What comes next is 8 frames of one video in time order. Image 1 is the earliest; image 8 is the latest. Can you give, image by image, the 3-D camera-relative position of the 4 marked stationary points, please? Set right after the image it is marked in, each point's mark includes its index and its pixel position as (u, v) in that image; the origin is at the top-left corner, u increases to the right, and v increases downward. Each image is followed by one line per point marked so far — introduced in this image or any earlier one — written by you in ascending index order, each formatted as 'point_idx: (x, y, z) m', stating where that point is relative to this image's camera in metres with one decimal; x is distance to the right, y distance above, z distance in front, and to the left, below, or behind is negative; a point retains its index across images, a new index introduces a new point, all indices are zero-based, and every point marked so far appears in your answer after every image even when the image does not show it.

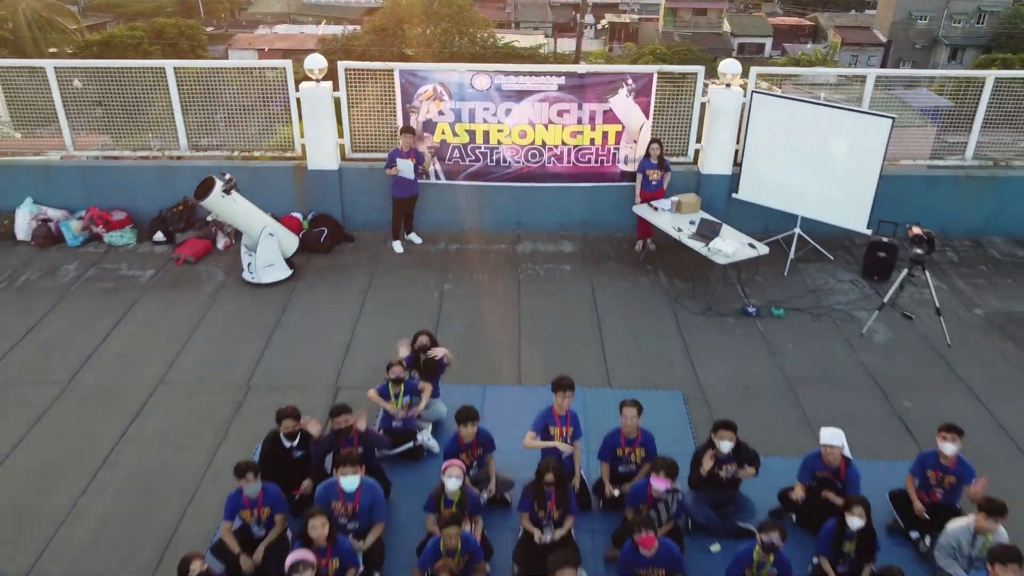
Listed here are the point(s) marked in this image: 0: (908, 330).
0: (+3.3, -0.3, +6.7) m
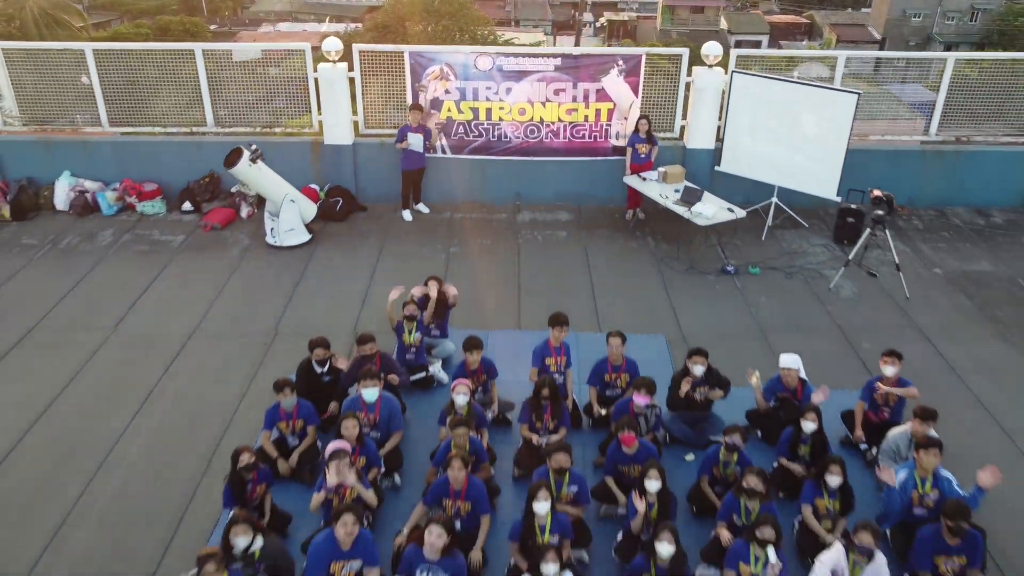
0: (+3.3, 0.0, +7.4) m
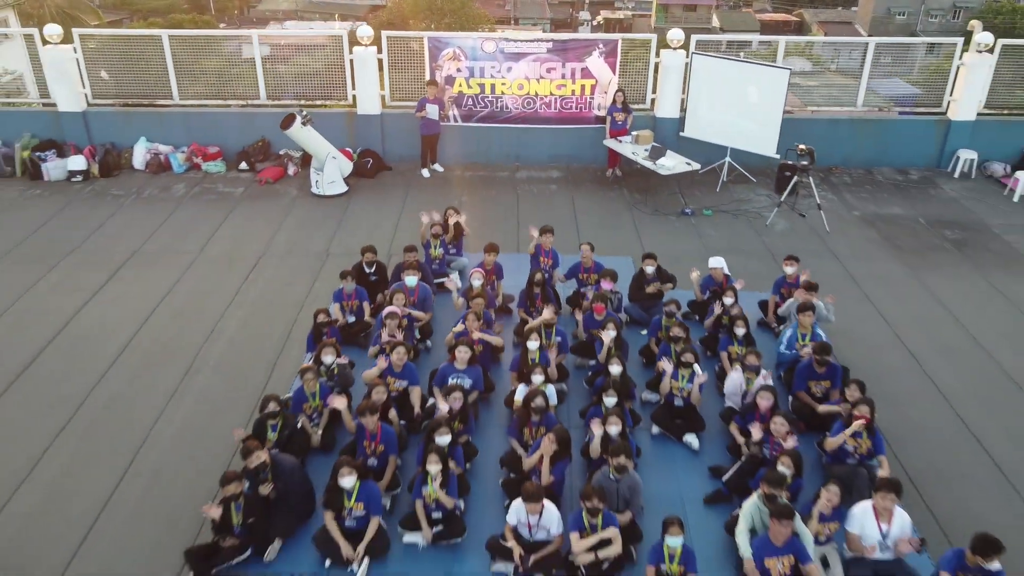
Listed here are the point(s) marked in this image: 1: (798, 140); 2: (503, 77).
0: (+3.3, +0.7, +9.2) m
1: (+3.8, +2.0, +10.7) m
2: (-0.1, +2.7, +10.3) m
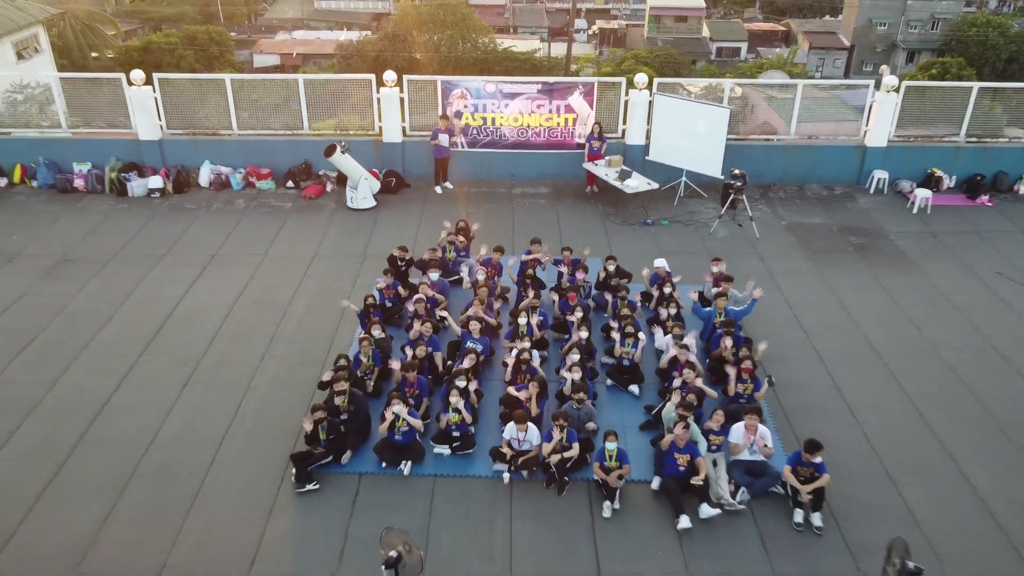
0: (+3.2, +0.8, +11.6) m
1: (+3.7, +2.0, +13.1) m
2: (-0.2, +2.8, +12.7) m
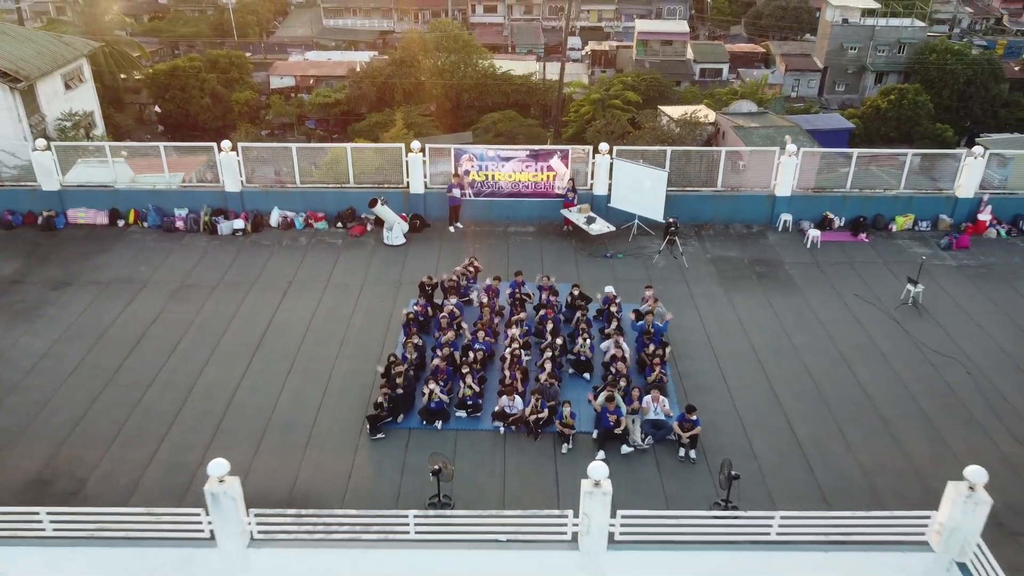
0: (+3.1, +0.5, +15.7) m
1: (+3.6, +1.7, +17.2) m
2: (-0.3, +2.4, +16.8) m
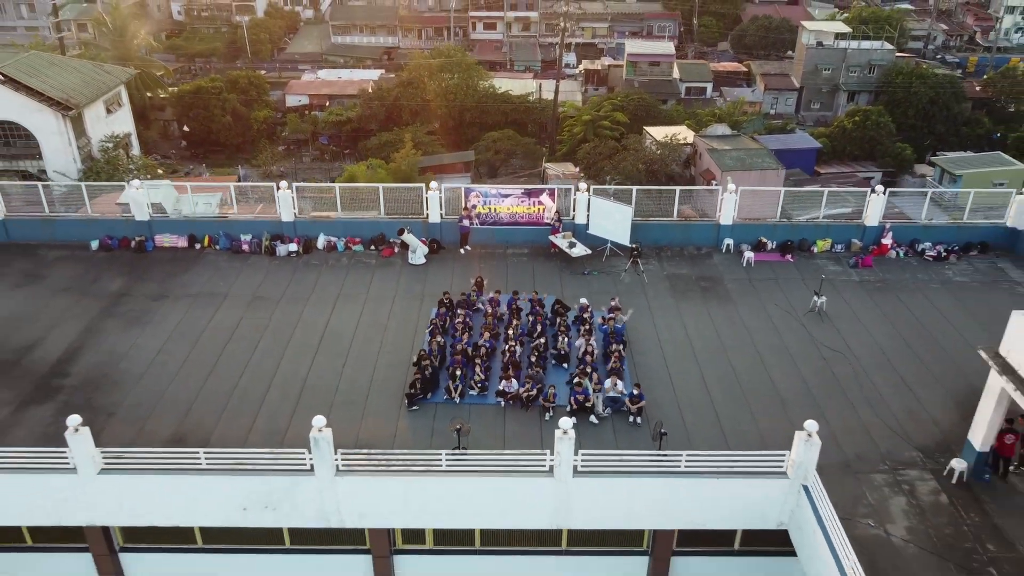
0: (+3.1, +0.2, +20.1) m
1: (+3.6, +1.5, +21.5) m
2: (-0.3, +2.2, +21.1) m
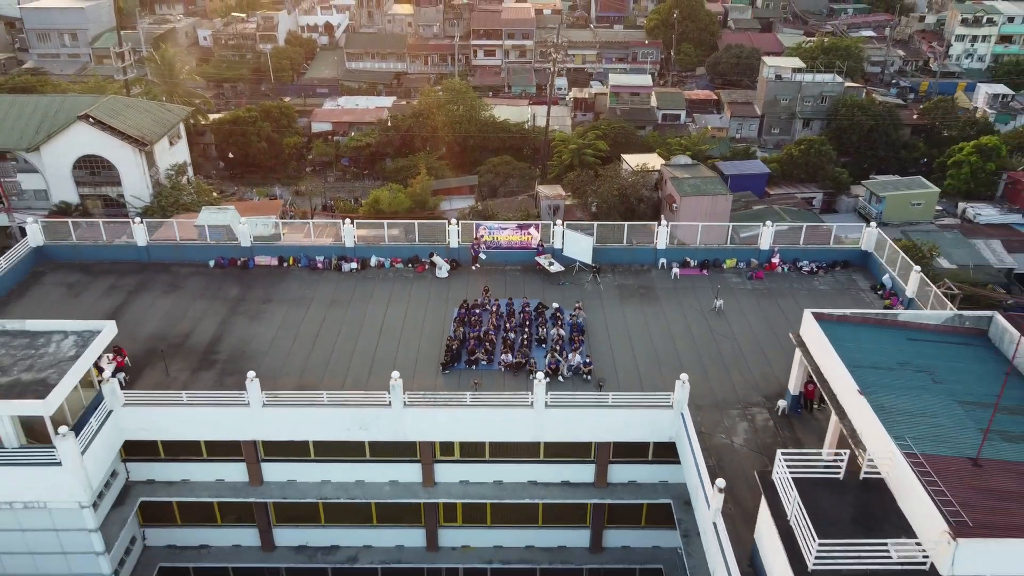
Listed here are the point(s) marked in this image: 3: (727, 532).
0: (+3.0, 0.0, +28.7) m
1: (+3.4, +1.2, +30.2) m
2: (-0.4, +2.0, +29.8) m
3: (+4.8, -5.5, +18.1) m
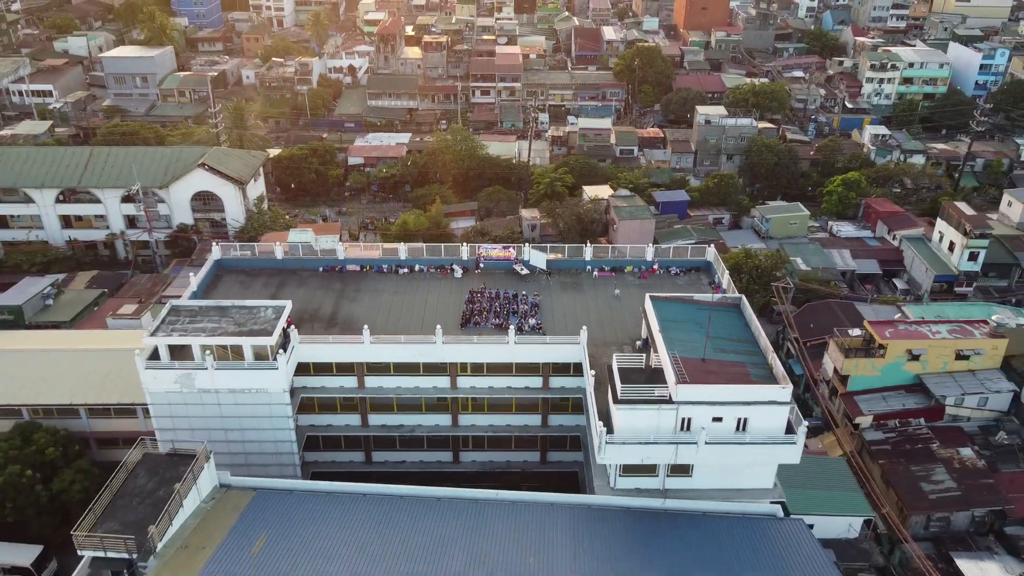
0: (+2.2, +0.3, +49.2) m
1: (+2.6, +1.5, +50.7) m
2: (-1.2, +2.2, +50.3) m
3: (+4.1, -5.2, +38.6) m
